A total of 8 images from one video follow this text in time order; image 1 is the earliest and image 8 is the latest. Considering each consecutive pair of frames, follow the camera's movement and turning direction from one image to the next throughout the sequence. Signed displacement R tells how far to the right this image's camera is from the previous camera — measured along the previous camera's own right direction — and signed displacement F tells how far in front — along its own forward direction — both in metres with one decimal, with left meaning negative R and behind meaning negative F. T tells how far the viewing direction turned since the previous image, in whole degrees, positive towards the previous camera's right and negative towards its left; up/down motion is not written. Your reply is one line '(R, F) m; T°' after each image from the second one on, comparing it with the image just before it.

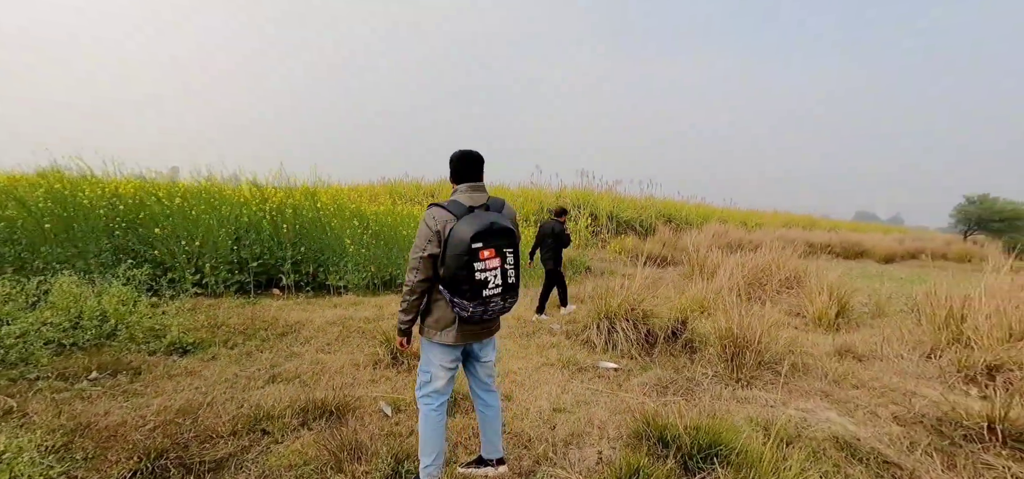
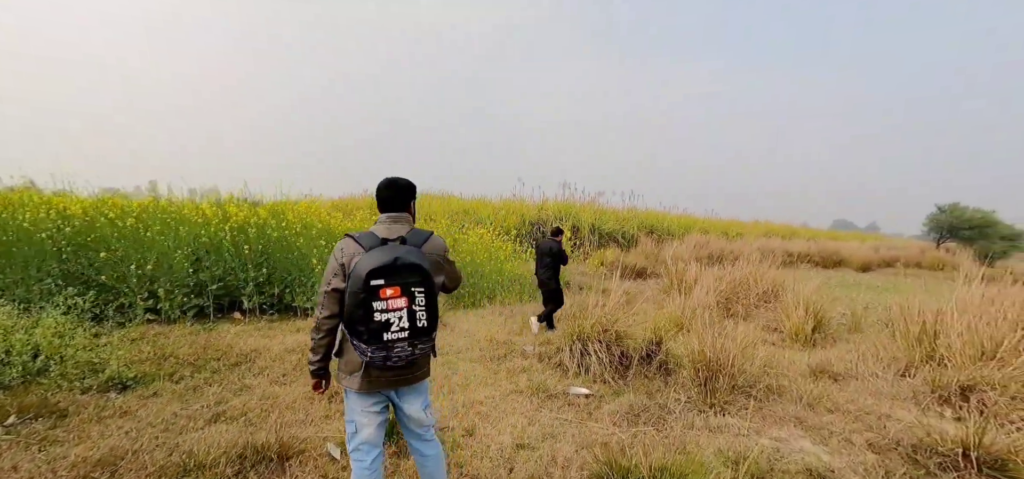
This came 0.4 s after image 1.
(+0.2, +0.1) m; +2°
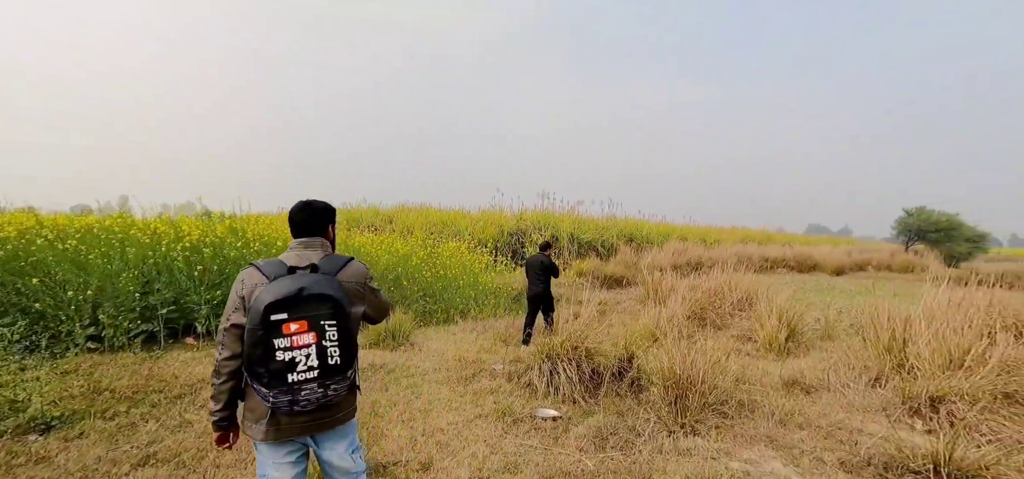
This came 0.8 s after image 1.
(+0.2, +0.1) m; +2°
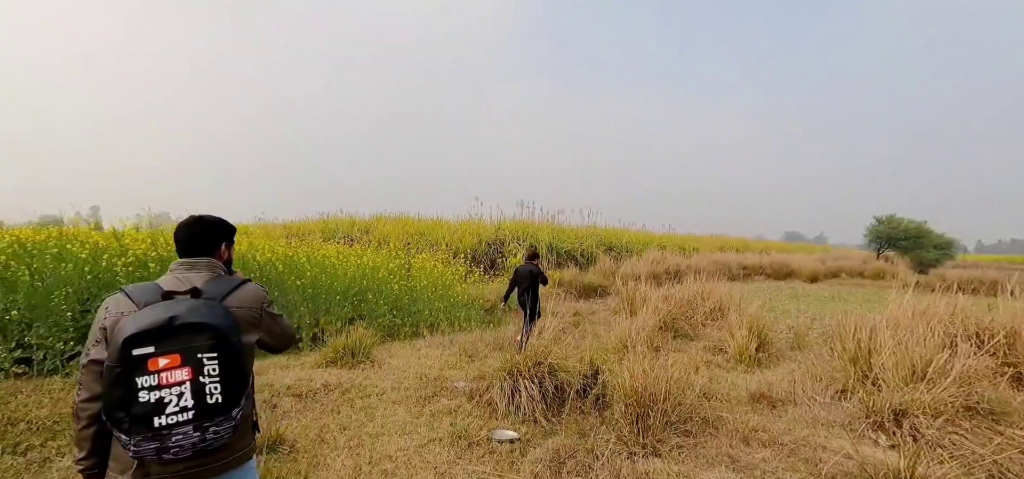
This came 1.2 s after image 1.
(+0.2, +0.1) m; +2°
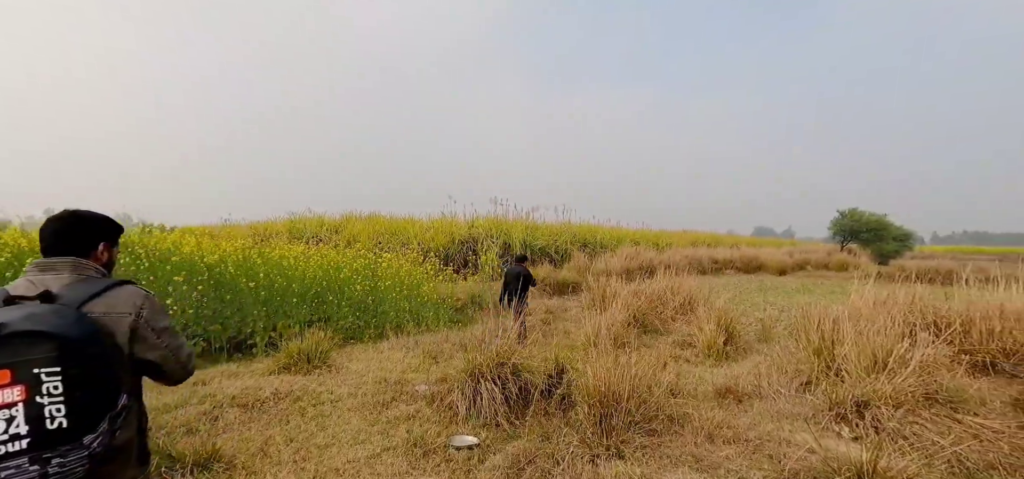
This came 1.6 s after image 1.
(+0.1, +0.2) m; +3°
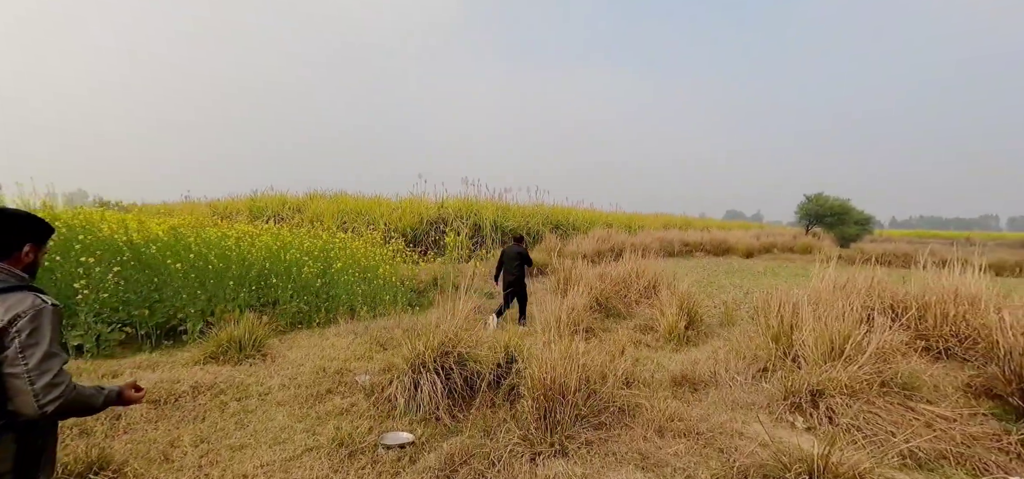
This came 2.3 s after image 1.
(+0.3, +0.3) m; +3°
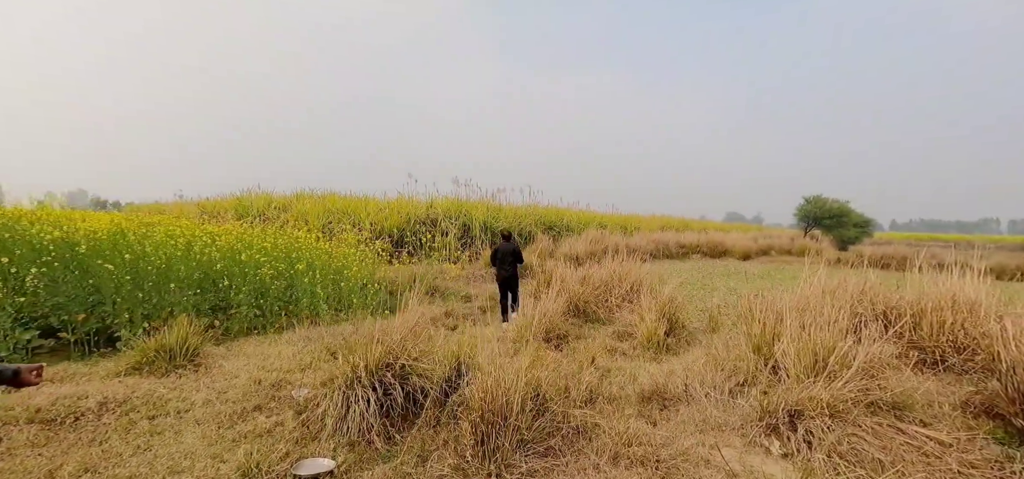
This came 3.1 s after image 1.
(+0.4, +0.4) m; 0°
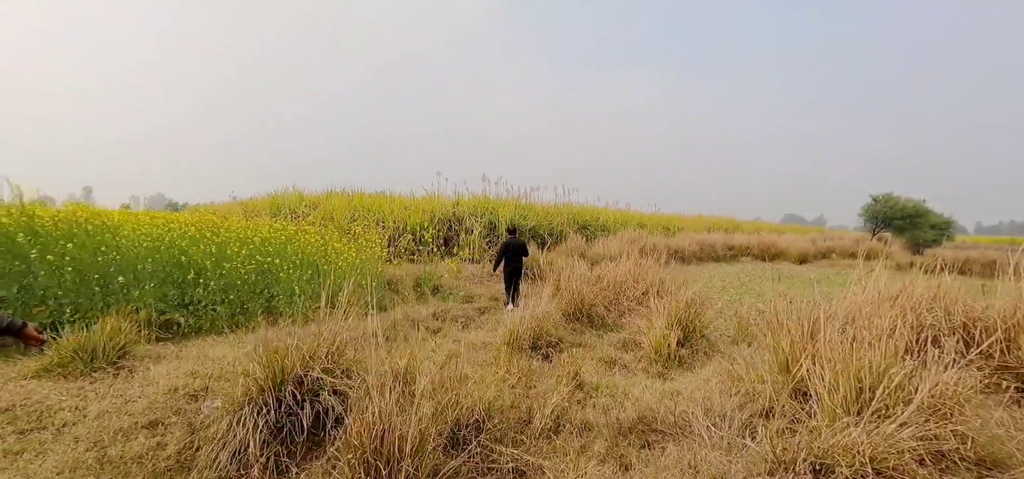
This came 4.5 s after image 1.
(+0.7, +0.8) m; -6°
